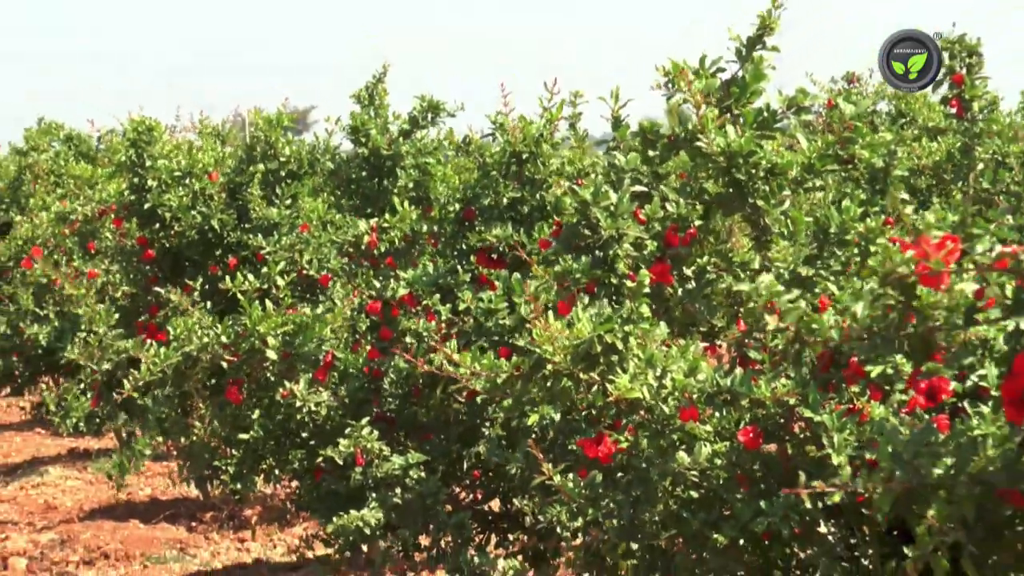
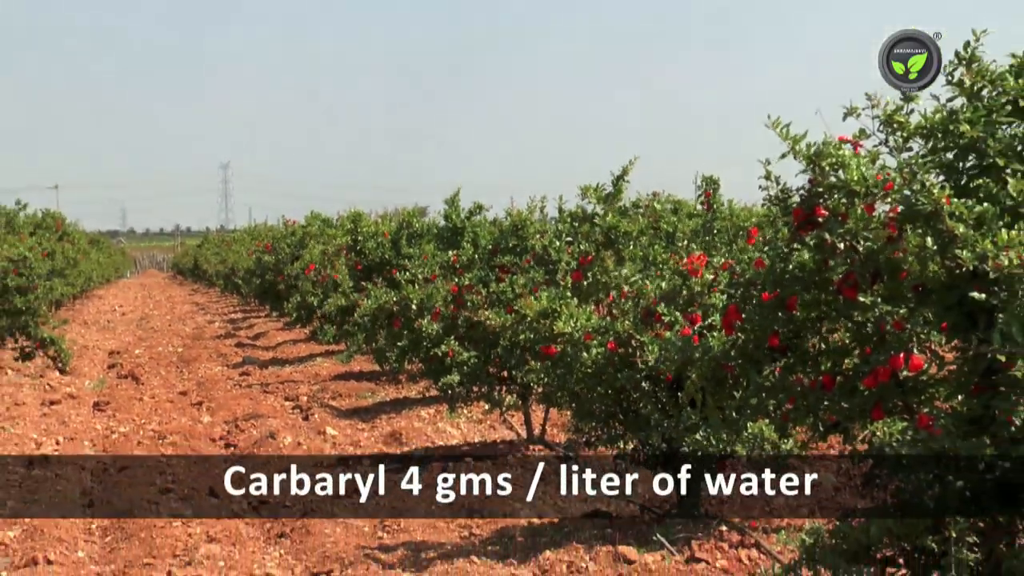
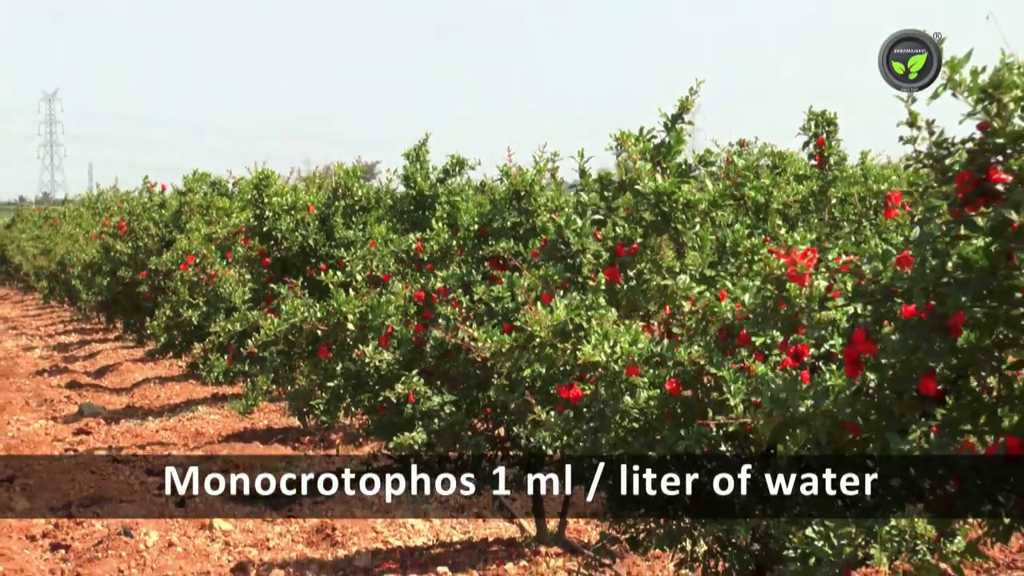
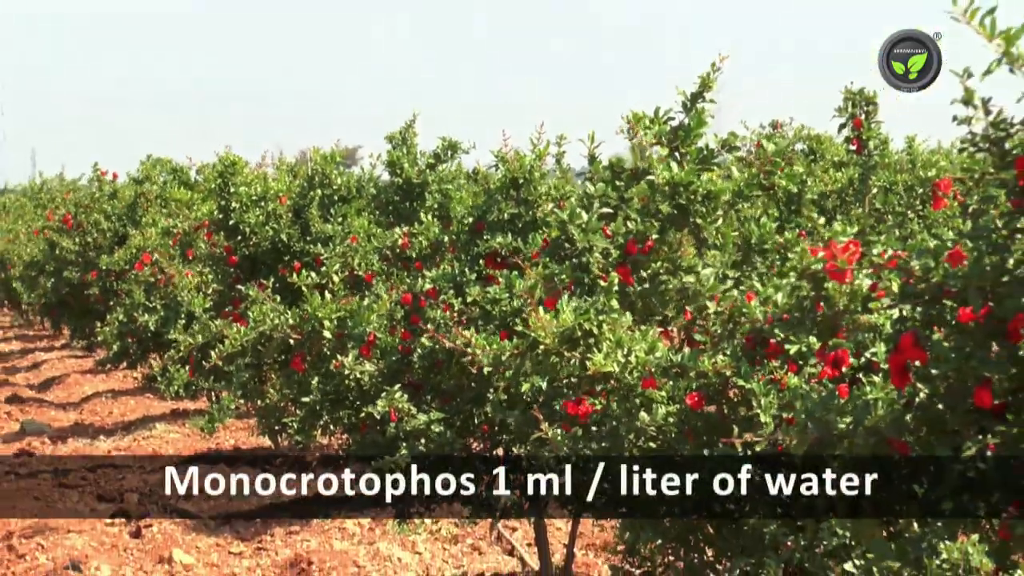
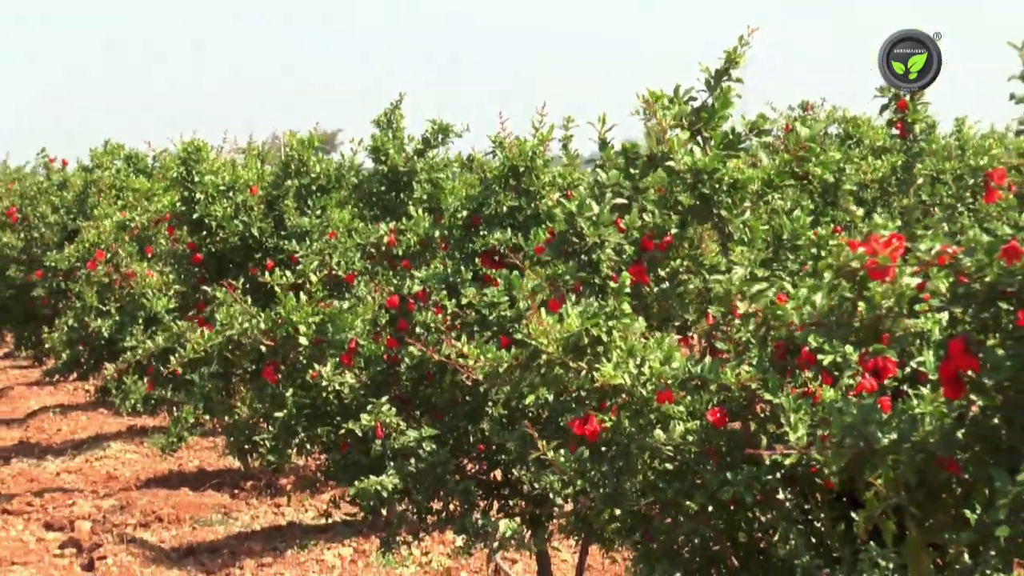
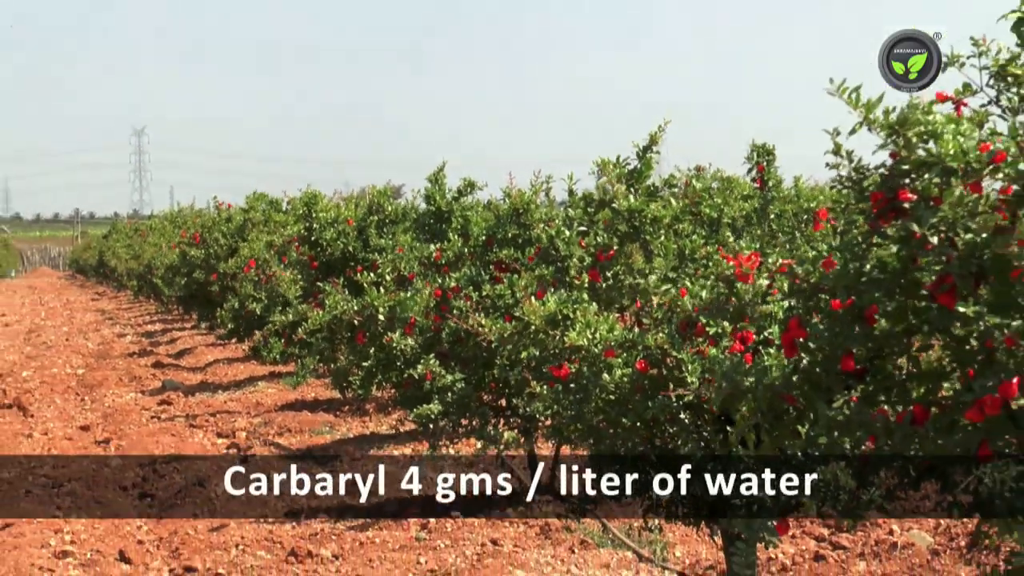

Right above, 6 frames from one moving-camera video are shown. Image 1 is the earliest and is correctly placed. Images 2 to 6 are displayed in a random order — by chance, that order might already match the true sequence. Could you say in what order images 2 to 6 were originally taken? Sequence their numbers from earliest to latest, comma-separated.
5, 4, 3, 6, 2
